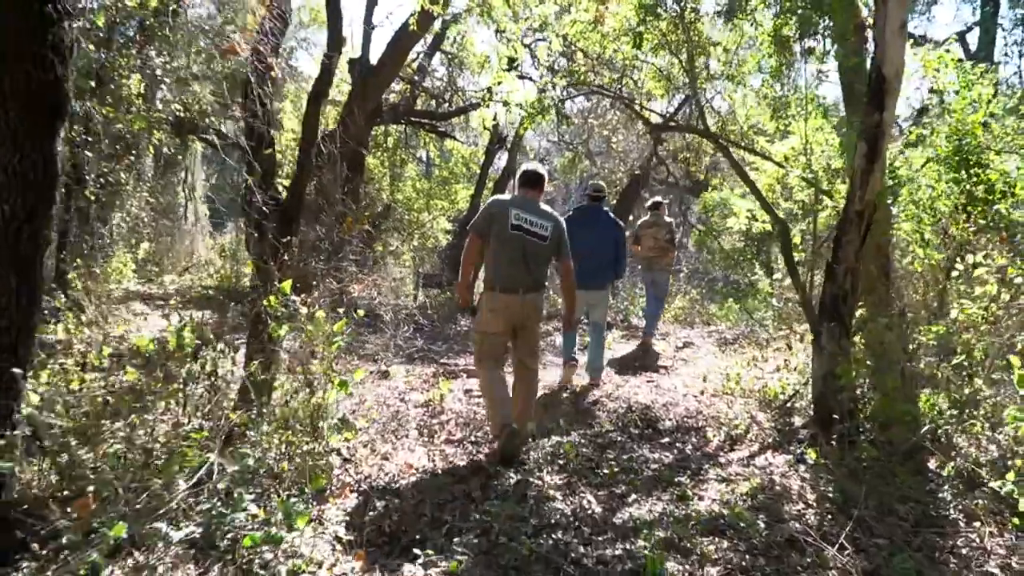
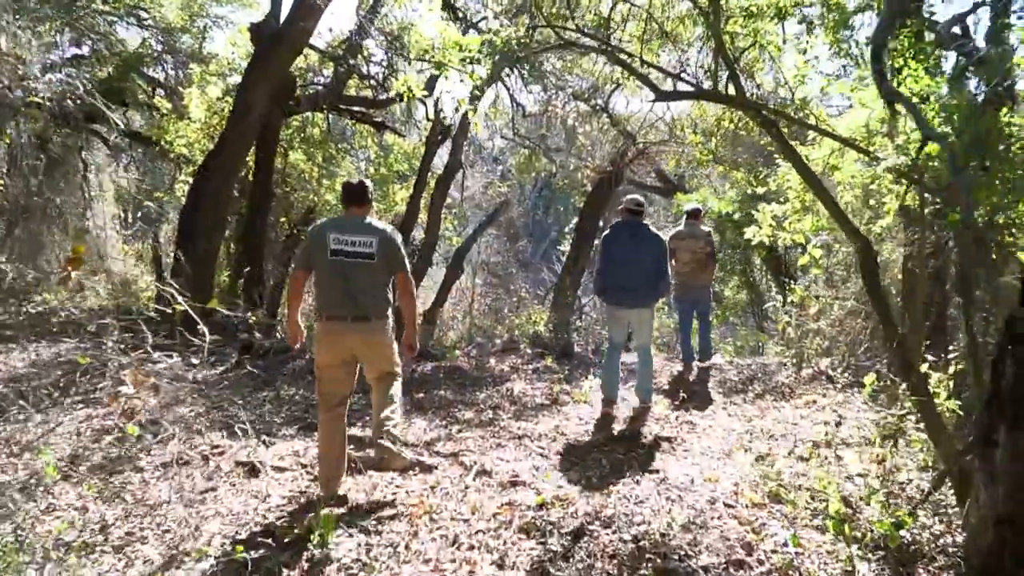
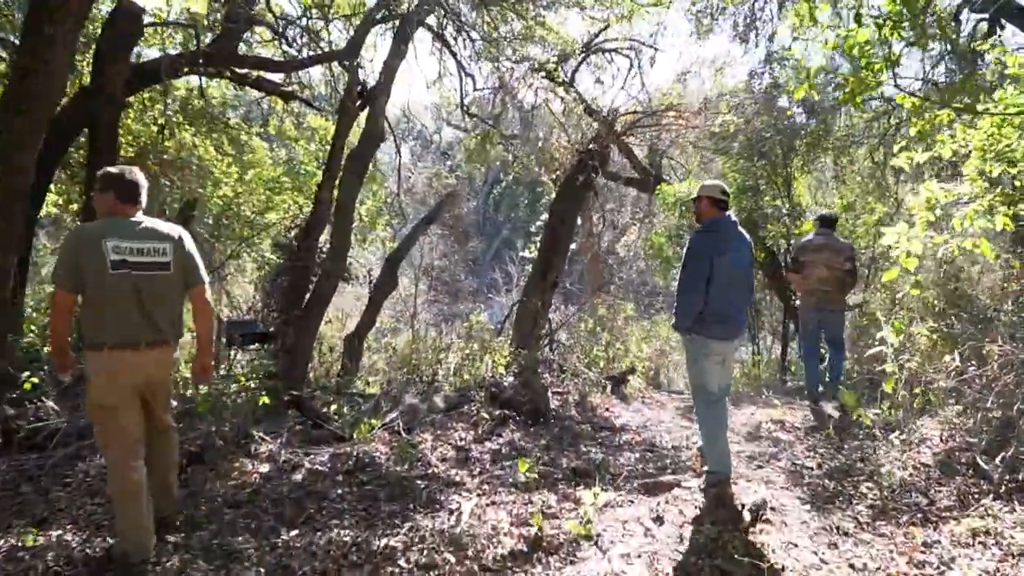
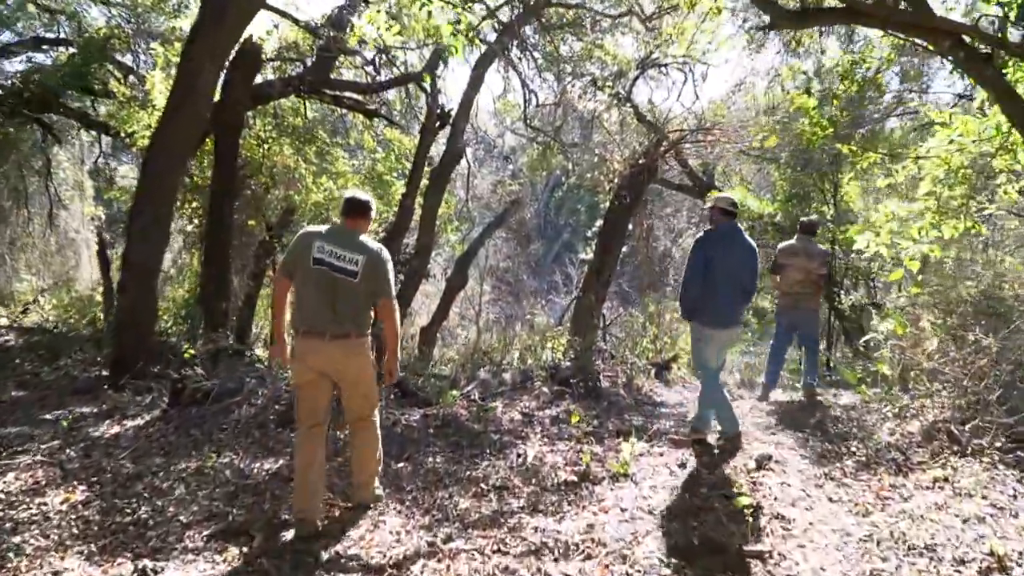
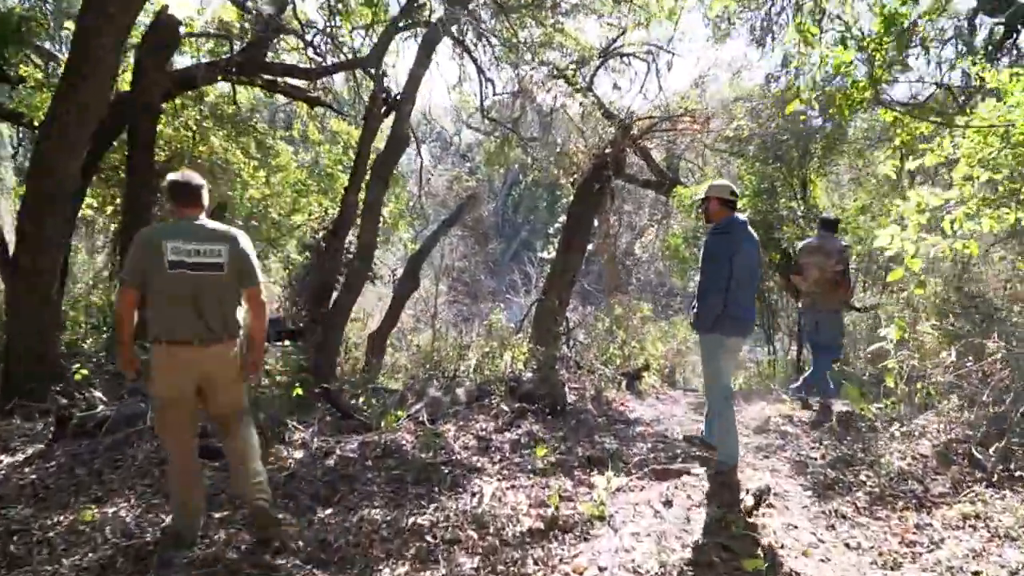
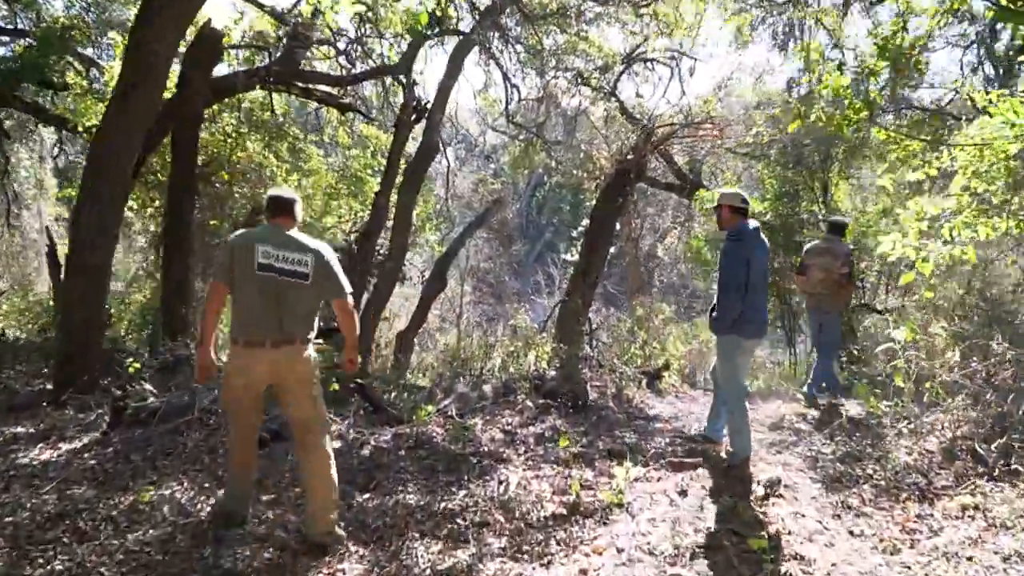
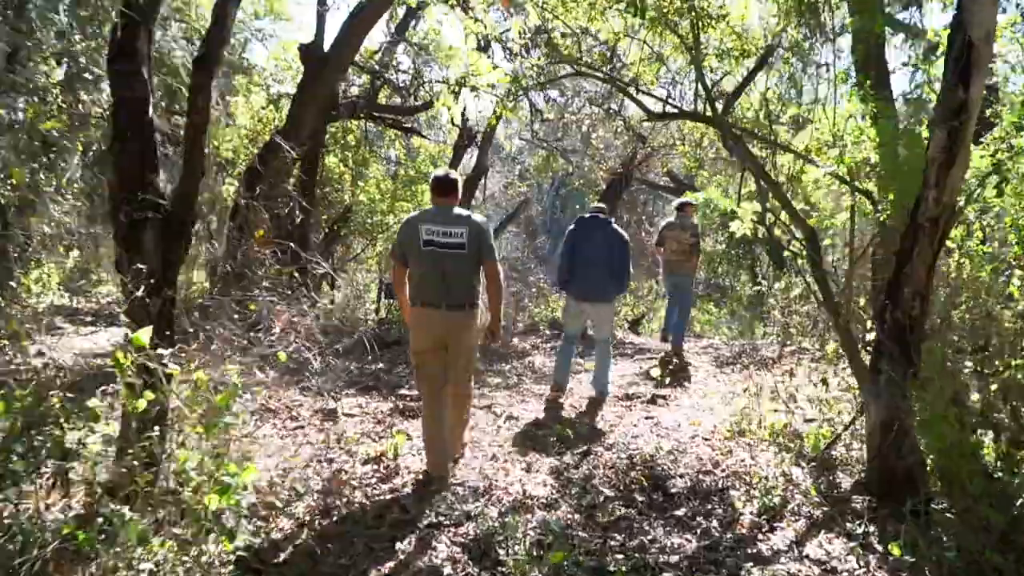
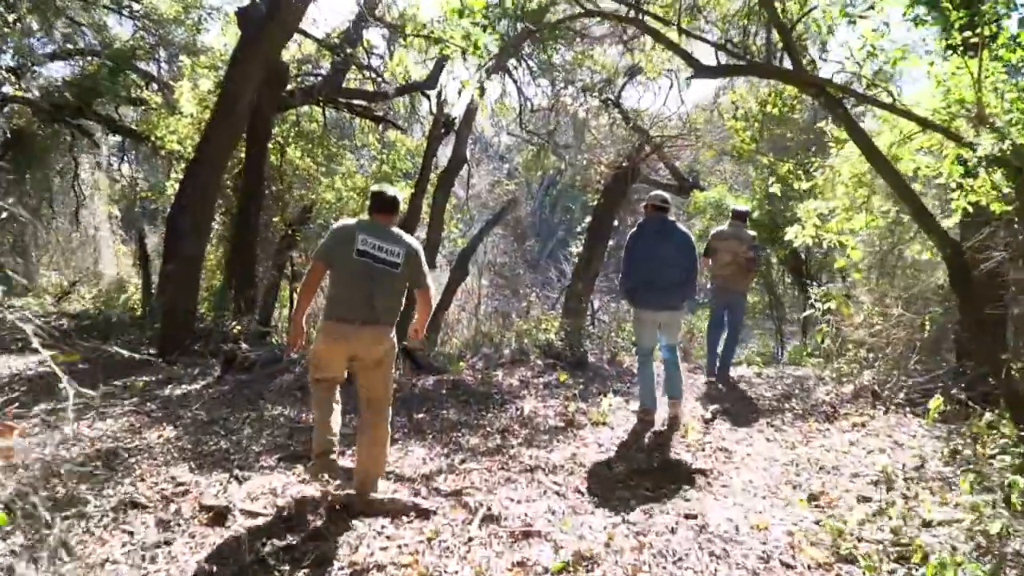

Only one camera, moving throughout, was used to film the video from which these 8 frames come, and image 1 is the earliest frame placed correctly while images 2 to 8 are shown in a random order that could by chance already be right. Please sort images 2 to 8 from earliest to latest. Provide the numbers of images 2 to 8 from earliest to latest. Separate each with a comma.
7, 2, 8, 4, 6, 5, 3
